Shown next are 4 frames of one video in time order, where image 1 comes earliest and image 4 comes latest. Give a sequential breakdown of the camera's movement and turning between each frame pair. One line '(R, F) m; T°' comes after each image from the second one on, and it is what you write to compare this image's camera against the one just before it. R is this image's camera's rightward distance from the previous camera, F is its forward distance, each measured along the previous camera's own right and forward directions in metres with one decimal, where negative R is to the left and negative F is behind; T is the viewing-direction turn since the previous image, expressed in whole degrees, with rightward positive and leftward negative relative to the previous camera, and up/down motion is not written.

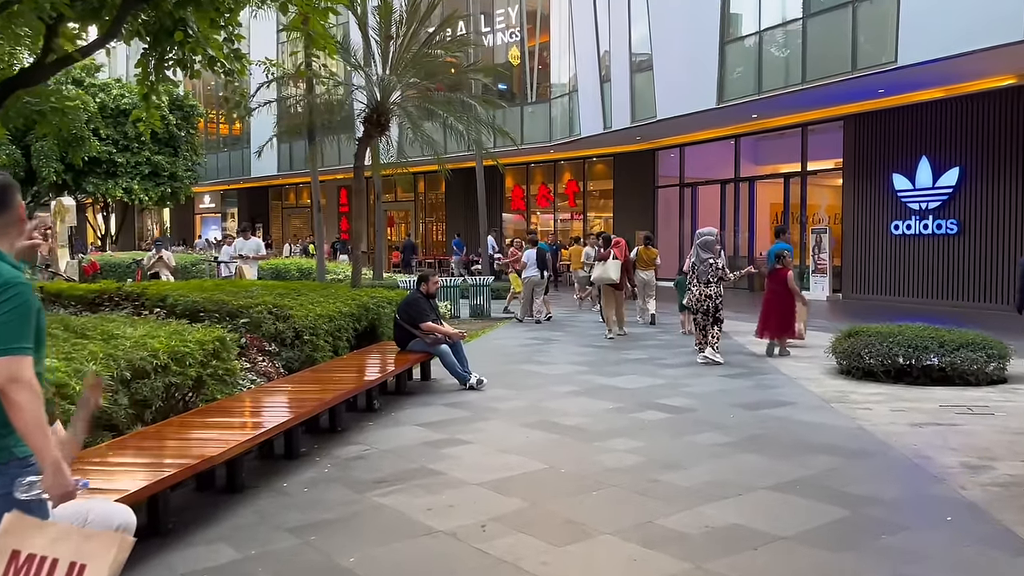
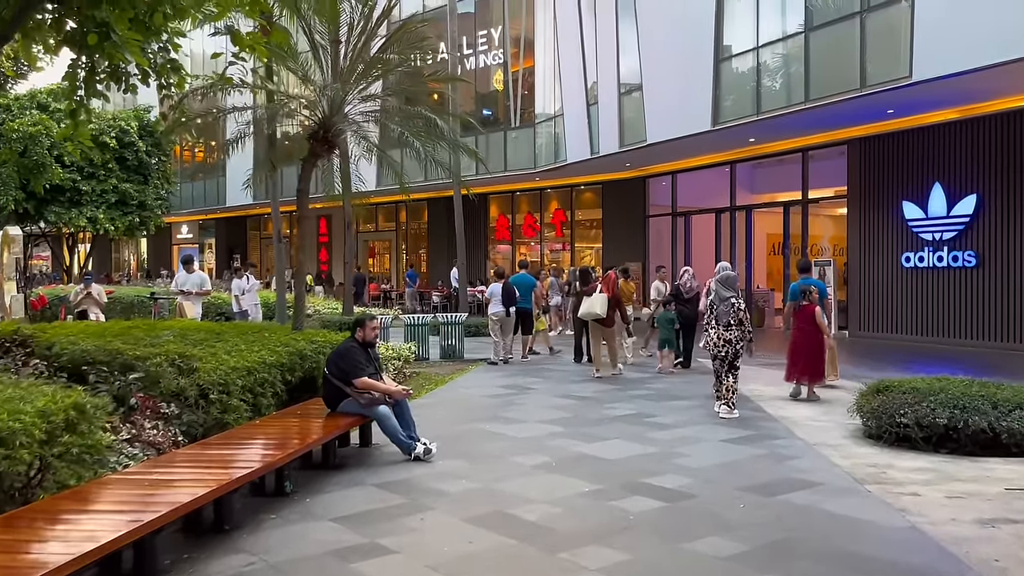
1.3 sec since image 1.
(+0.3, +1.5) m; 0°
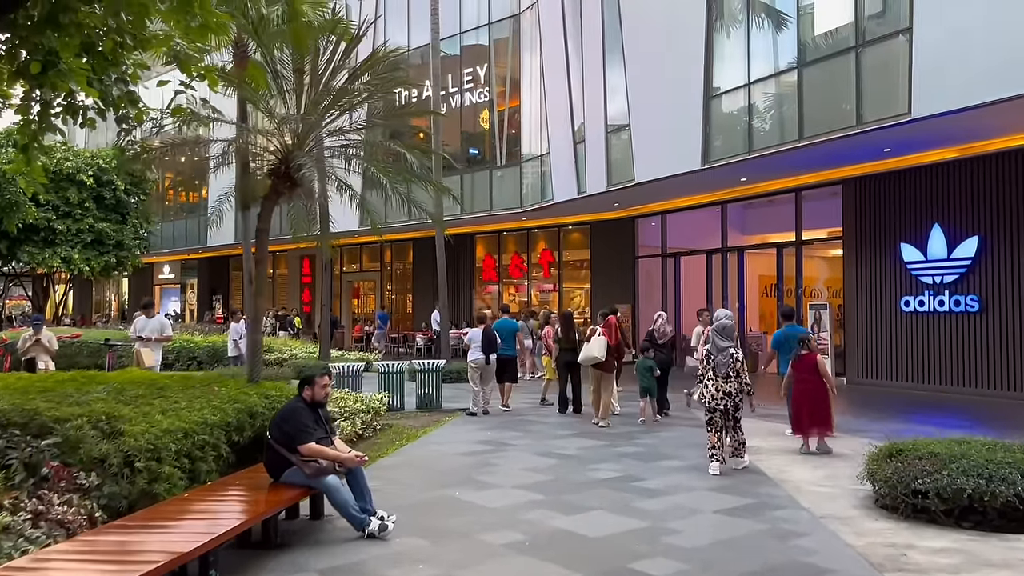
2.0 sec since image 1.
(+0.2, +0.7) m; +1°
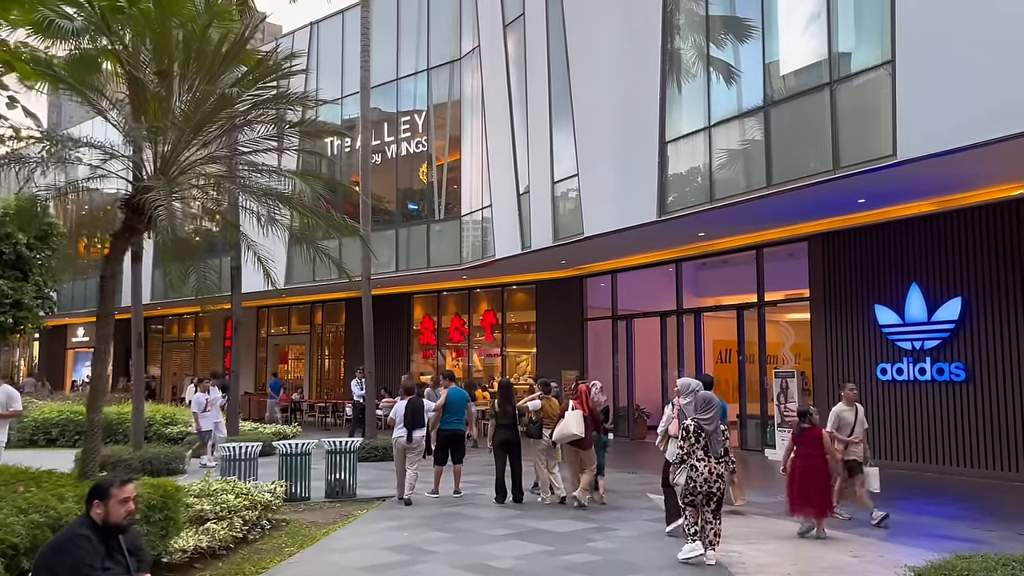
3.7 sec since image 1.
(+0.2, +1.8) m; +4°
